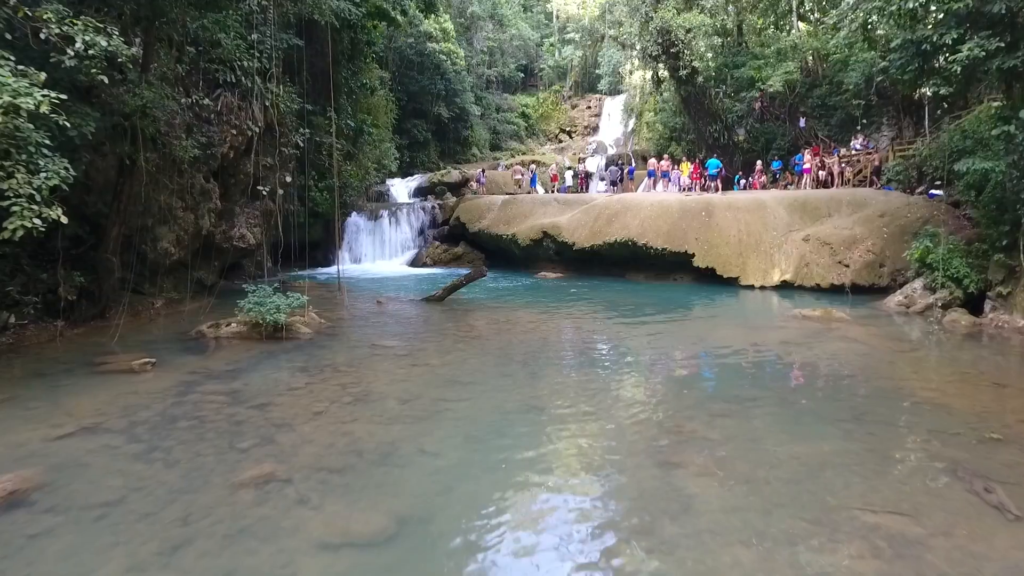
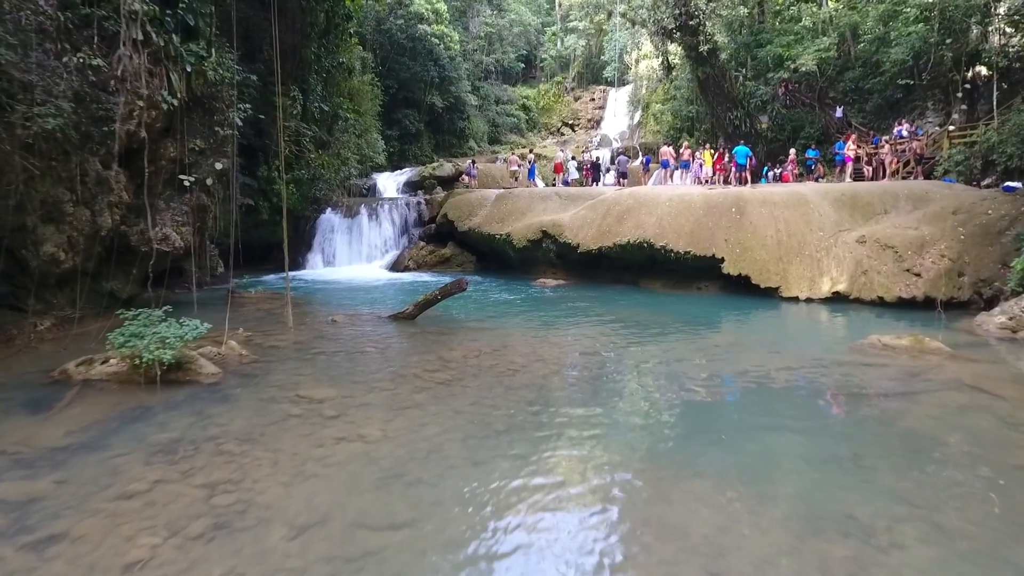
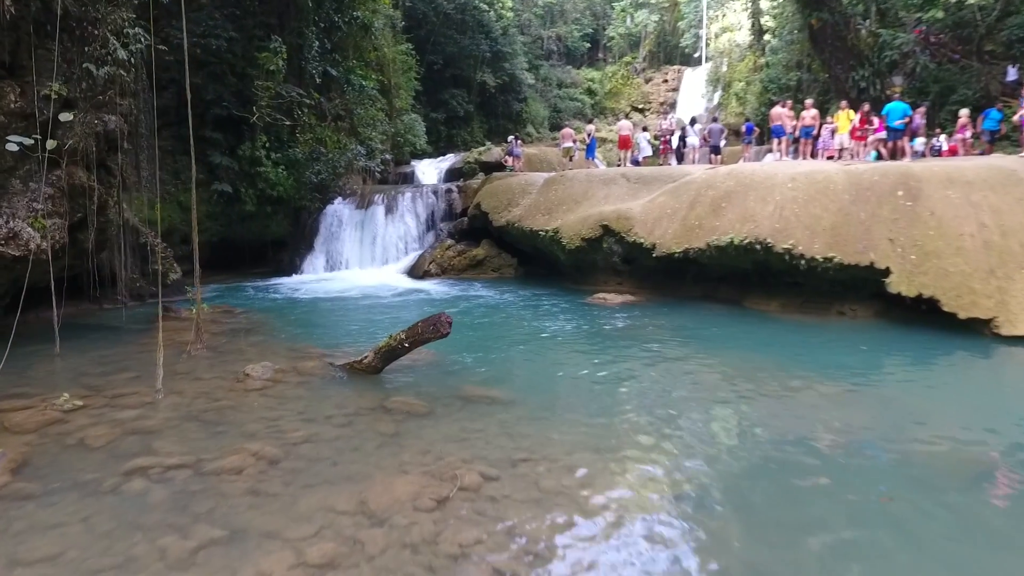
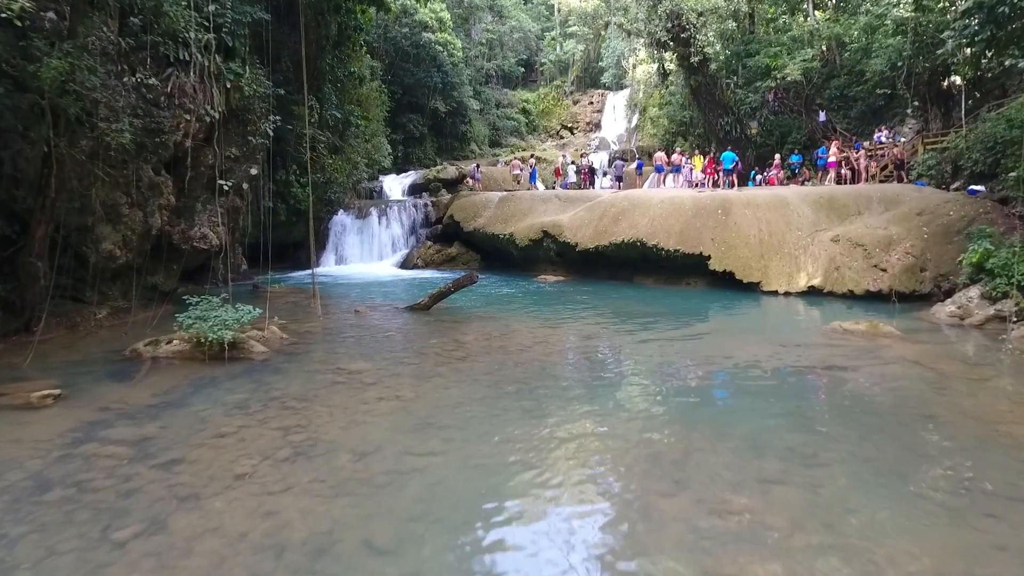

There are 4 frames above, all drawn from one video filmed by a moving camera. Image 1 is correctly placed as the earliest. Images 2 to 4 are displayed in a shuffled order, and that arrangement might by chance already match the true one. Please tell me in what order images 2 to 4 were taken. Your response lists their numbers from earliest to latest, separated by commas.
4, 2, 3
